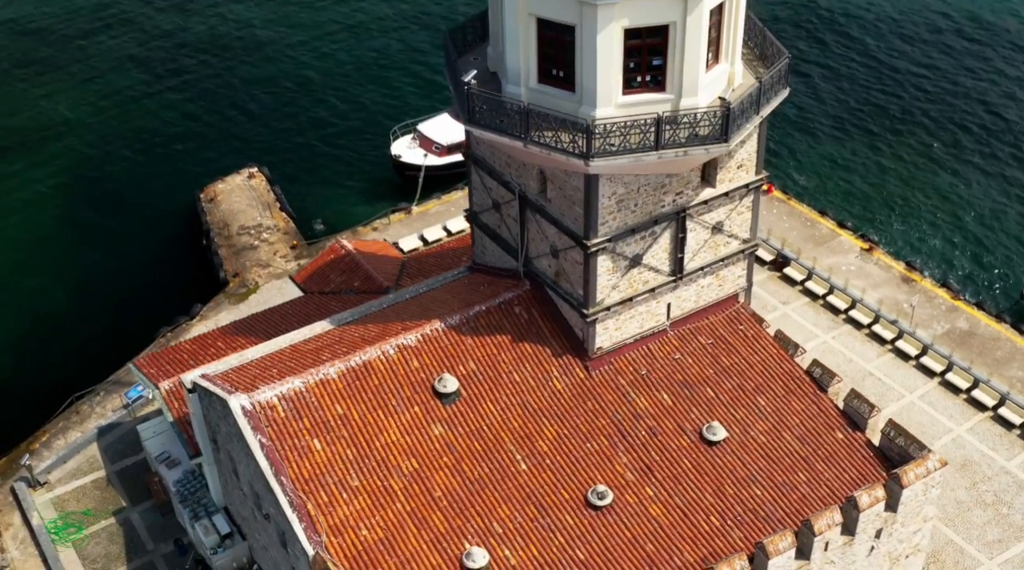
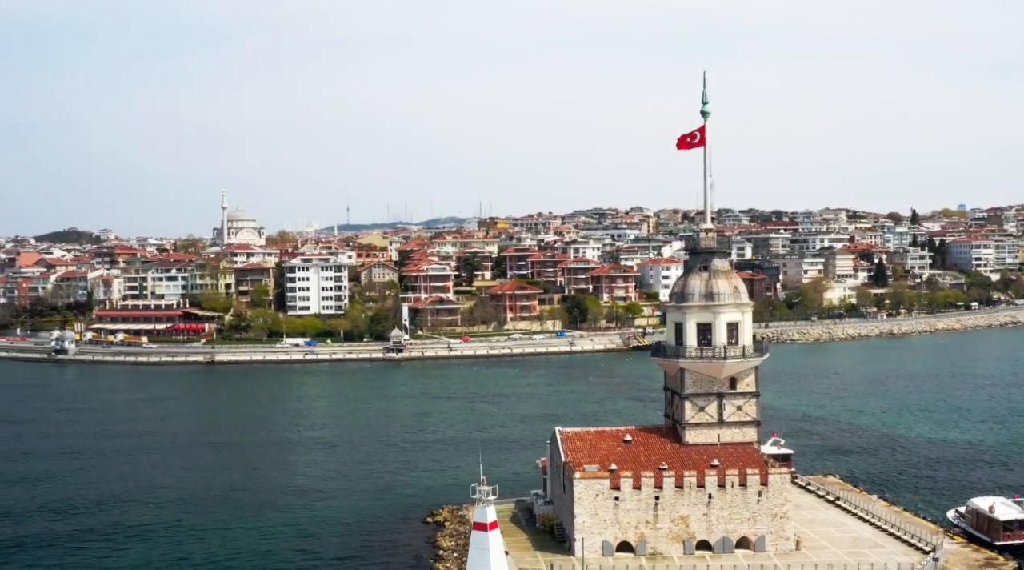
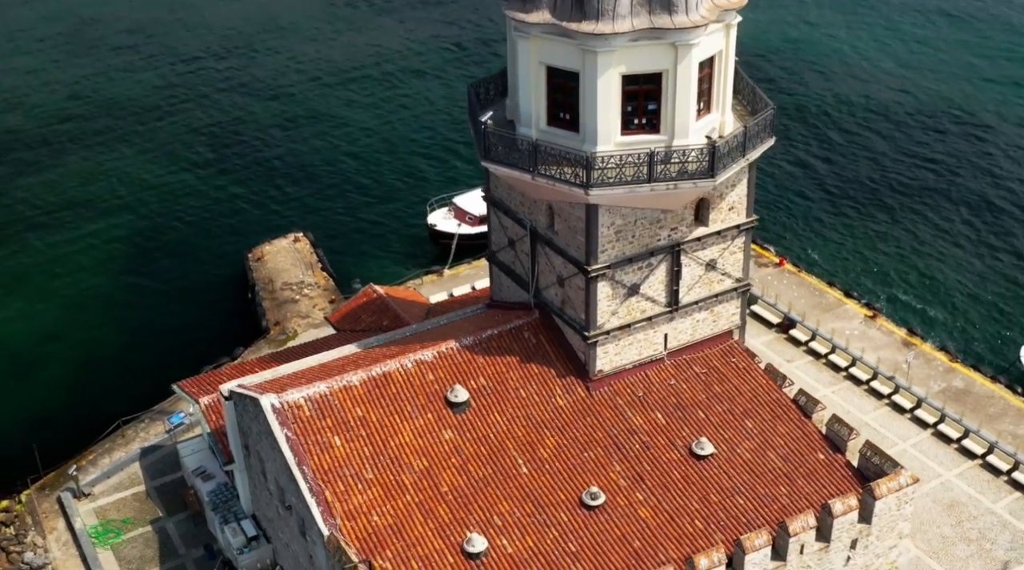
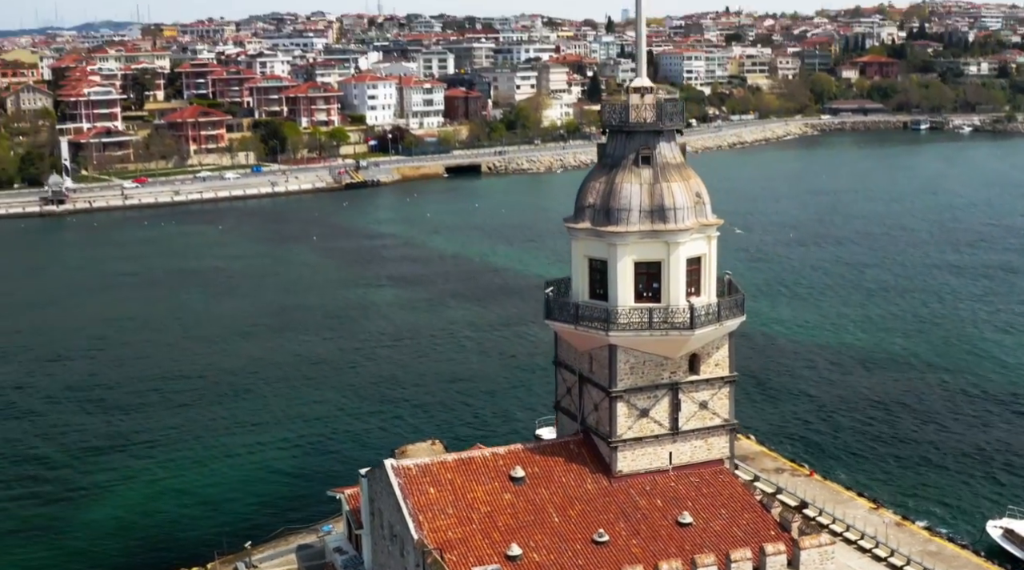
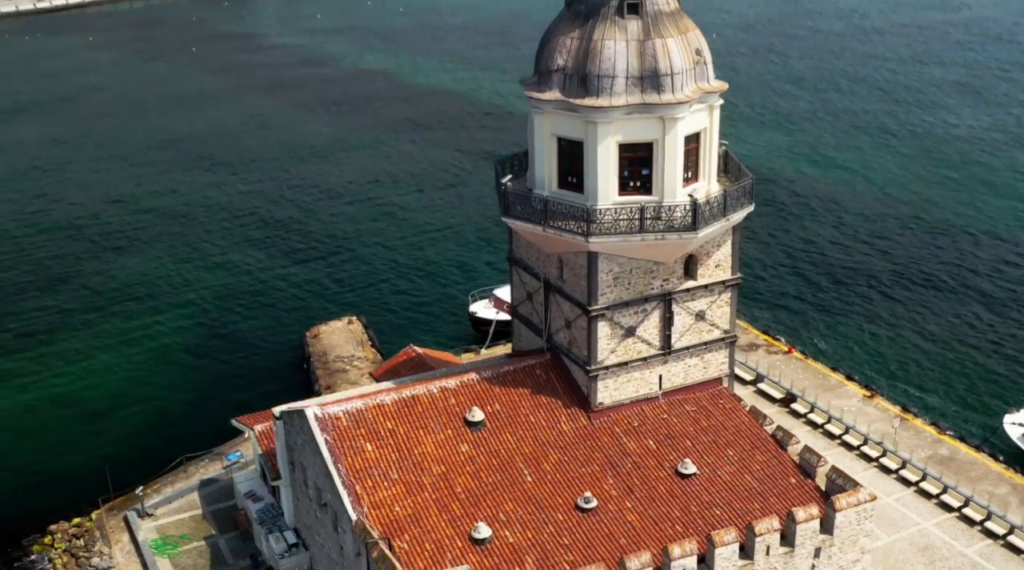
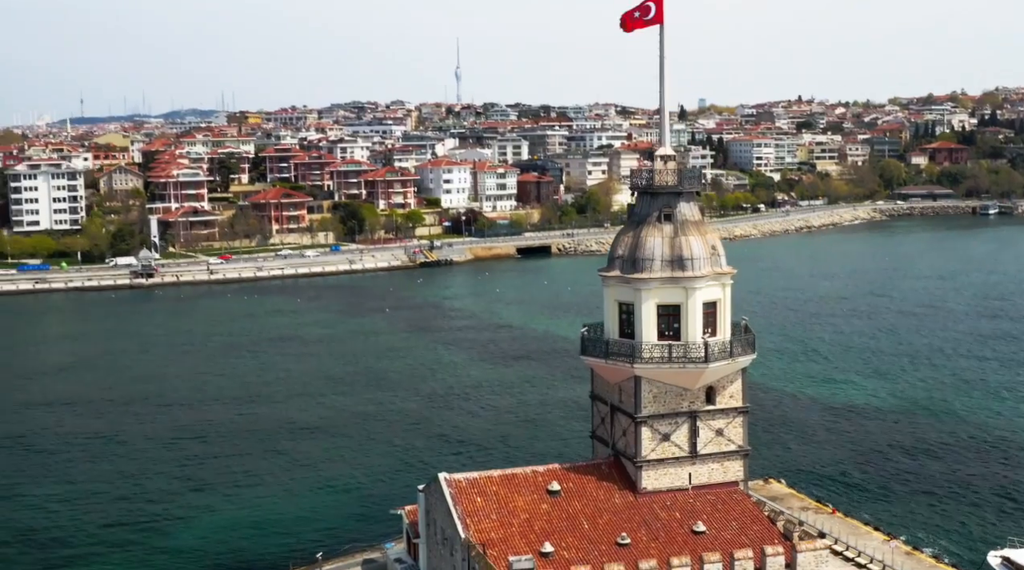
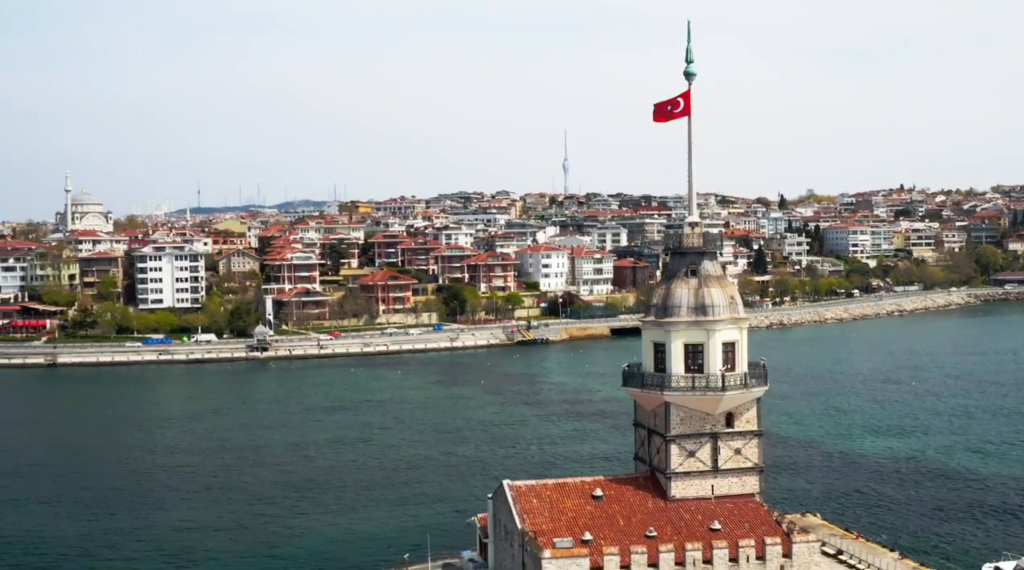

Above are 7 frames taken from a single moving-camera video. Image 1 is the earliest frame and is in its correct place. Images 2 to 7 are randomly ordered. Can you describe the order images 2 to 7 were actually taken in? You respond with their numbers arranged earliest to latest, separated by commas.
3, 5, 4, 6, 7, 2
